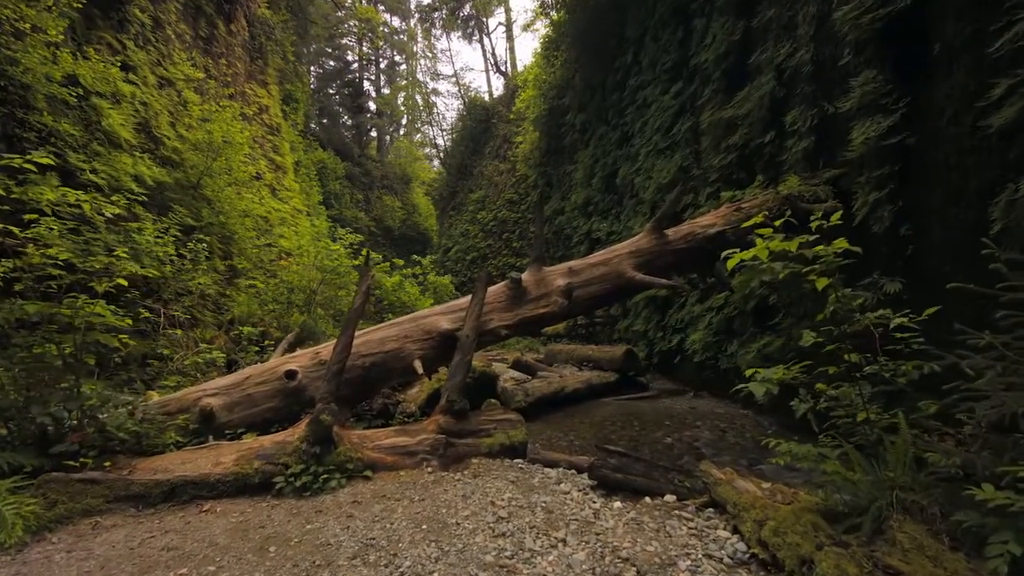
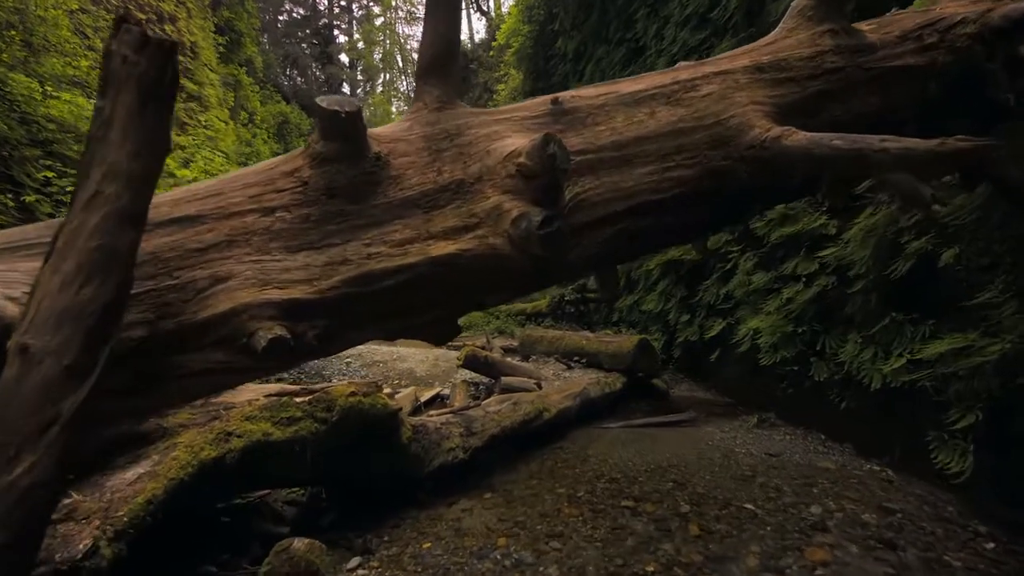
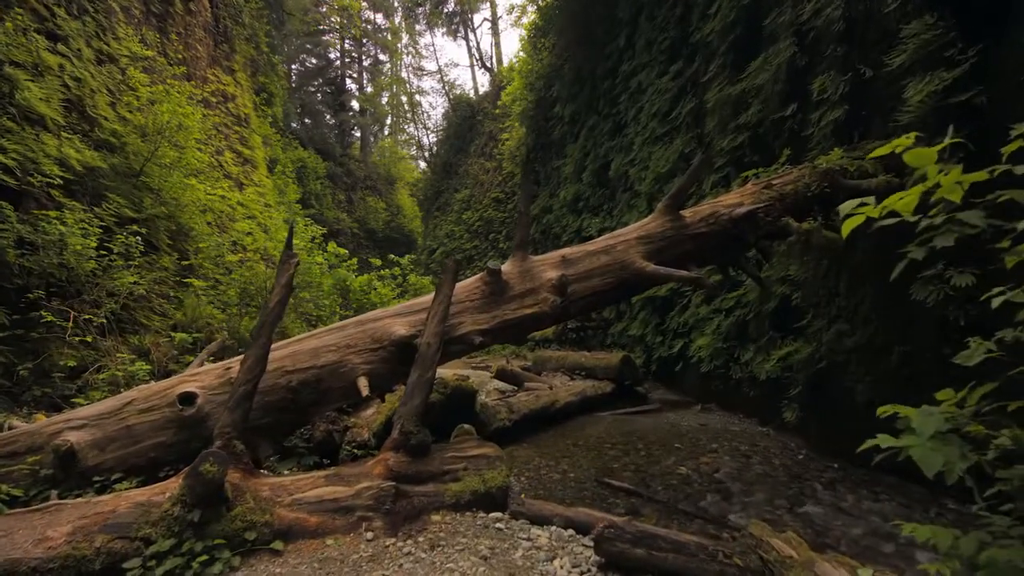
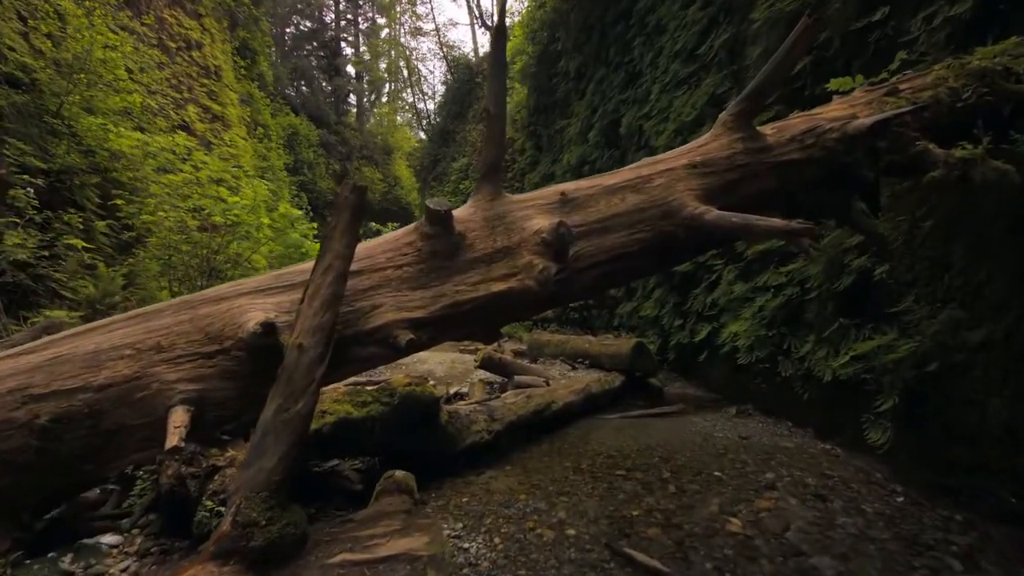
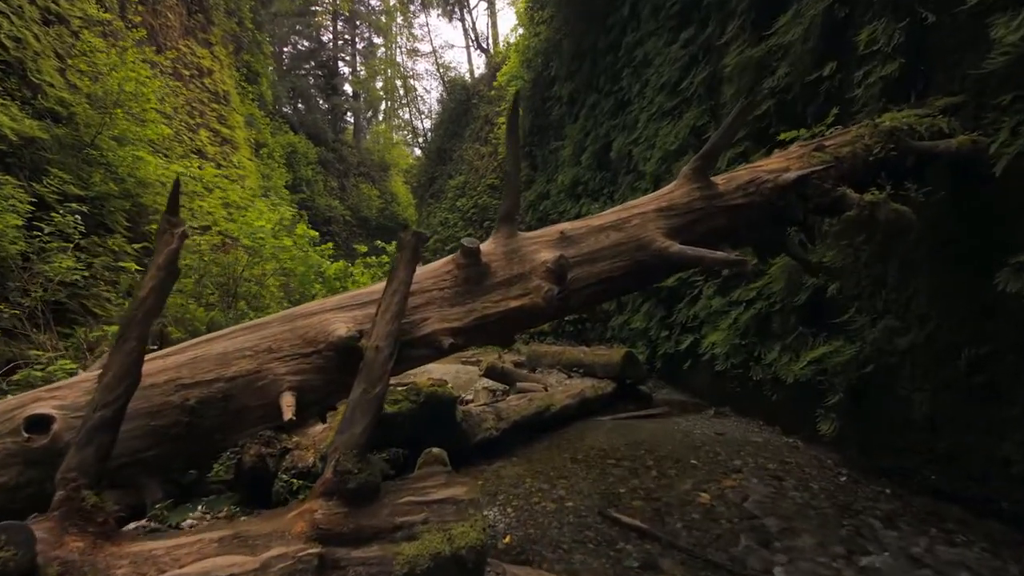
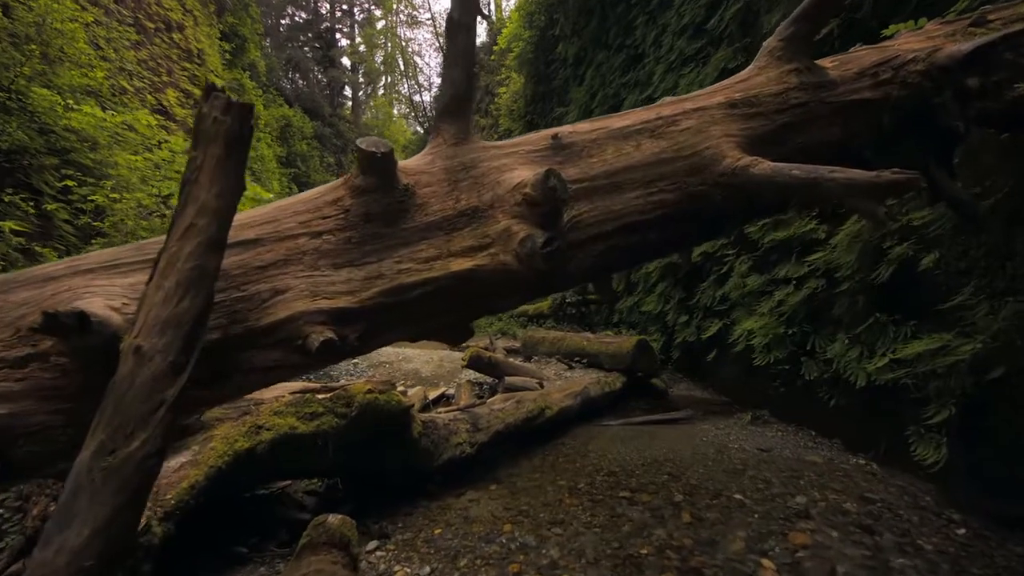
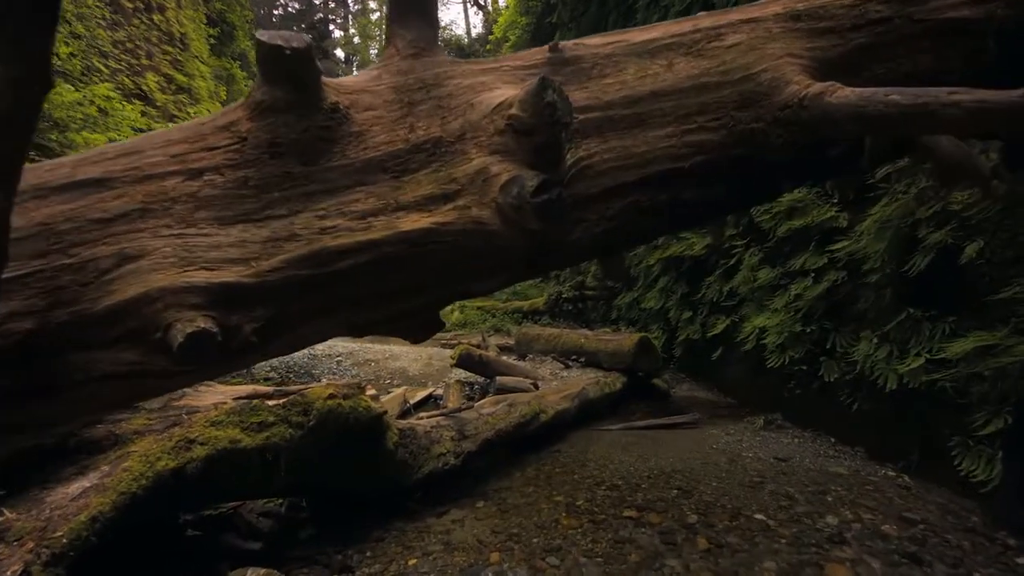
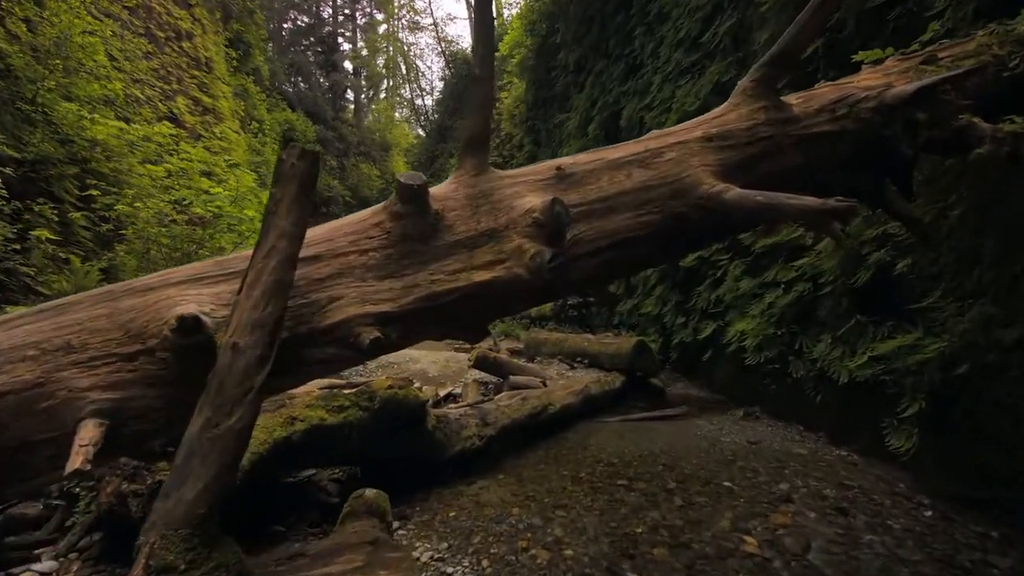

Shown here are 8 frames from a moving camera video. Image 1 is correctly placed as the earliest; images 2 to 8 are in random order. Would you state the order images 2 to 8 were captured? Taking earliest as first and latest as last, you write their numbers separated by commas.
3, 5, 4, 8, 6, 2, 7
